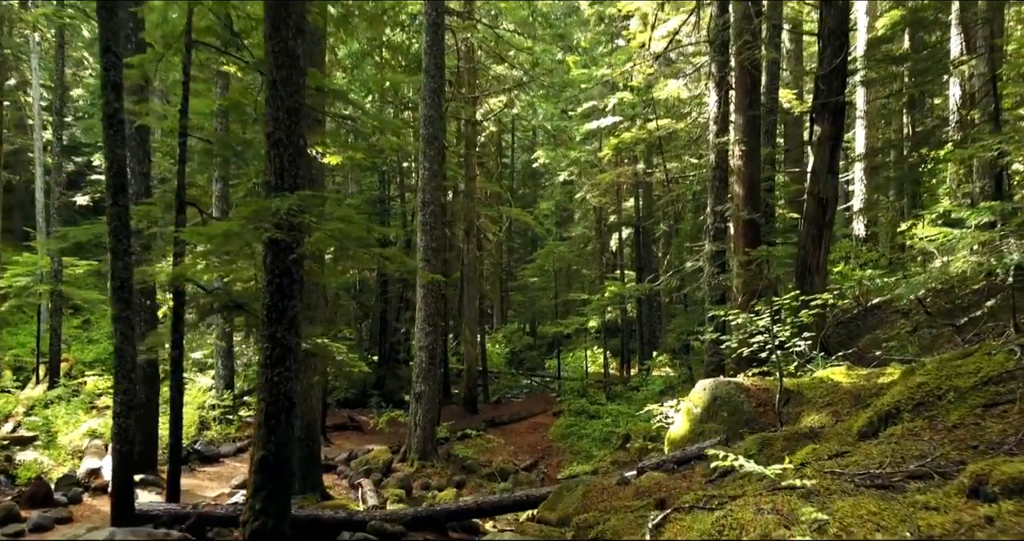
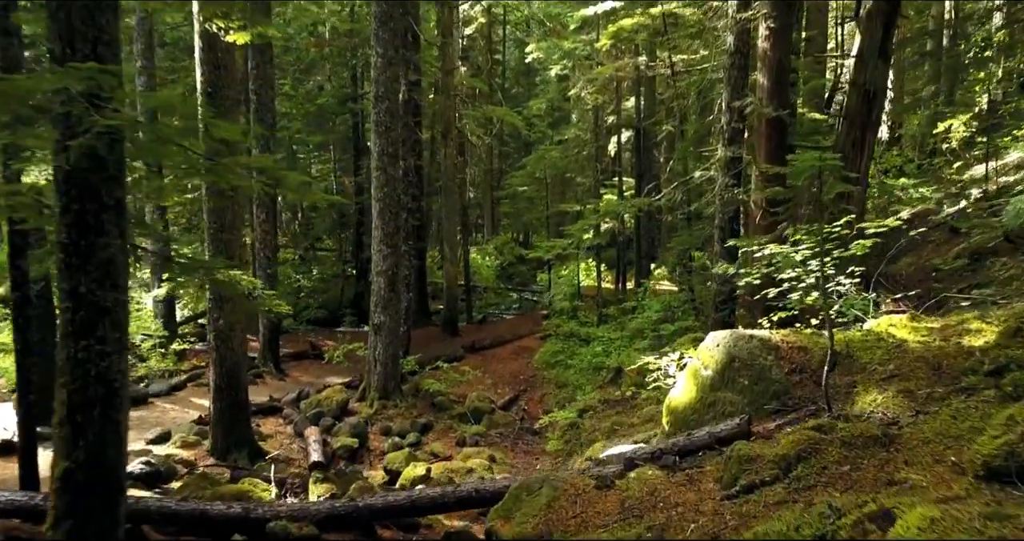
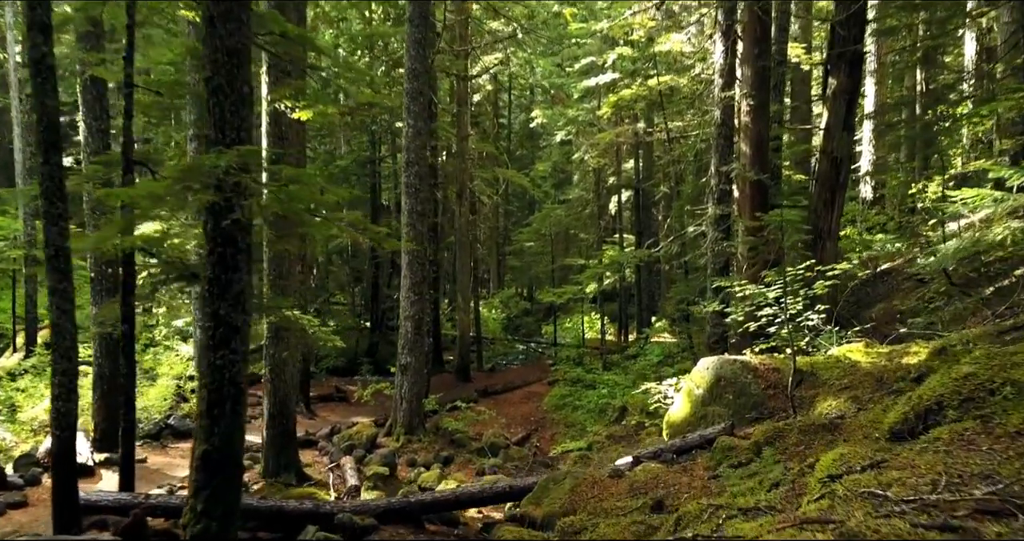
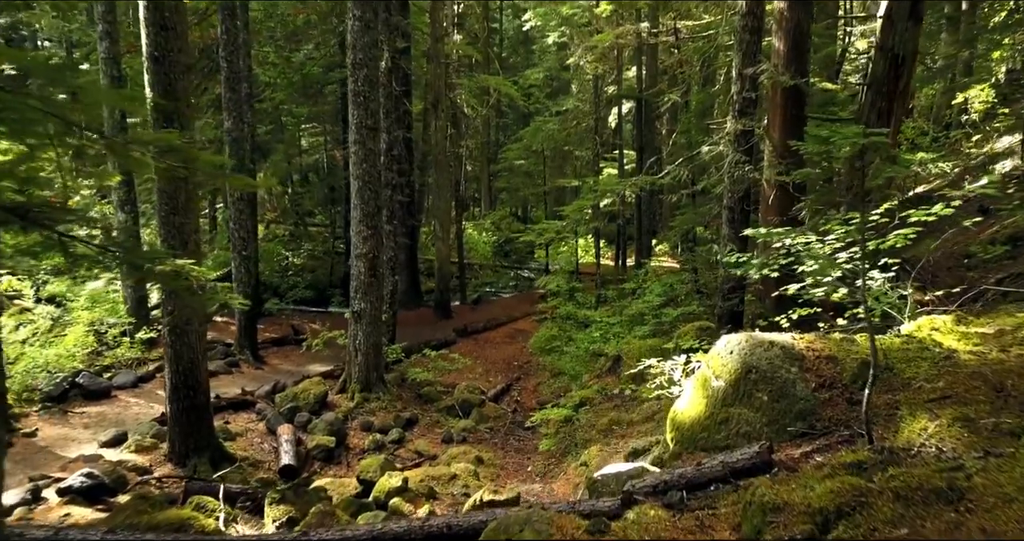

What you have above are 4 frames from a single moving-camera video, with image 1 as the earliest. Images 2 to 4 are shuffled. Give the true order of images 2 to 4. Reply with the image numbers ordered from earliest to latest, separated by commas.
3, 2, 4
